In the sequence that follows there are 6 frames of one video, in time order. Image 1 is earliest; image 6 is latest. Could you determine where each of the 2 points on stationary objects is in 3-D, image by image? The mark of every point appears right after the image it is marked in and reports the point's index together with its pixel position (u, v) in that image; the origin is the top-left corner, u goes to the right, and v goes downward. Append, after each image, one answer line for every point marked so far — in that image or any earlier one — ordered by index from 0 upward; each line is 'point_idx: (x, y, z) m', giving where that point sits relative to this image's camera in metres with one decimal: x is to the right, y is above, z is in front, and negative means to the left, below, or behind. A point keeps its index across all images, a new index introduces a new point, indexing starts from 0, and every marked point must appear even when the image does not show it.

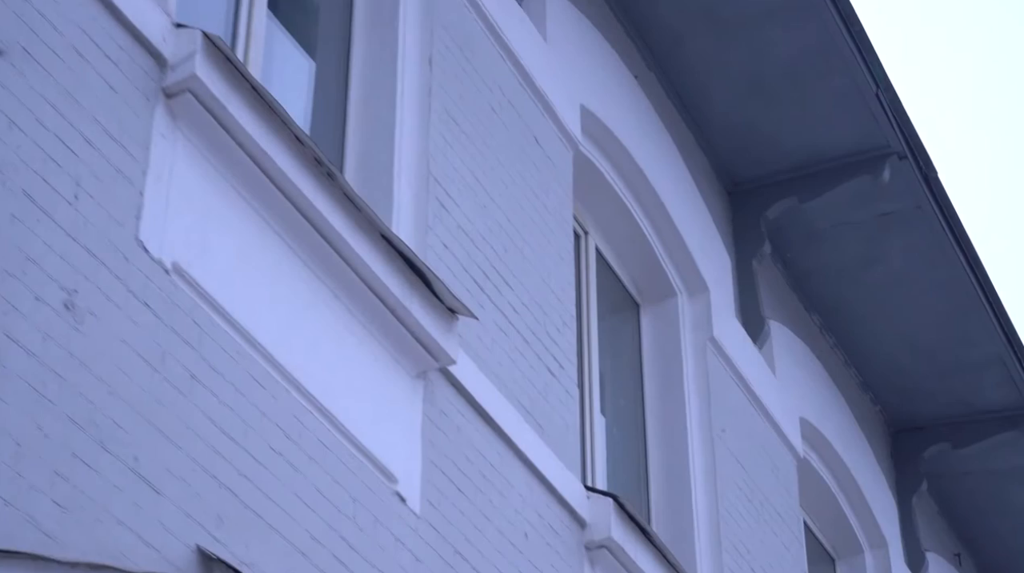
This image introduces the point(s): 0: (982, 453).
0: (+2.3, -0.8, +9.6) m
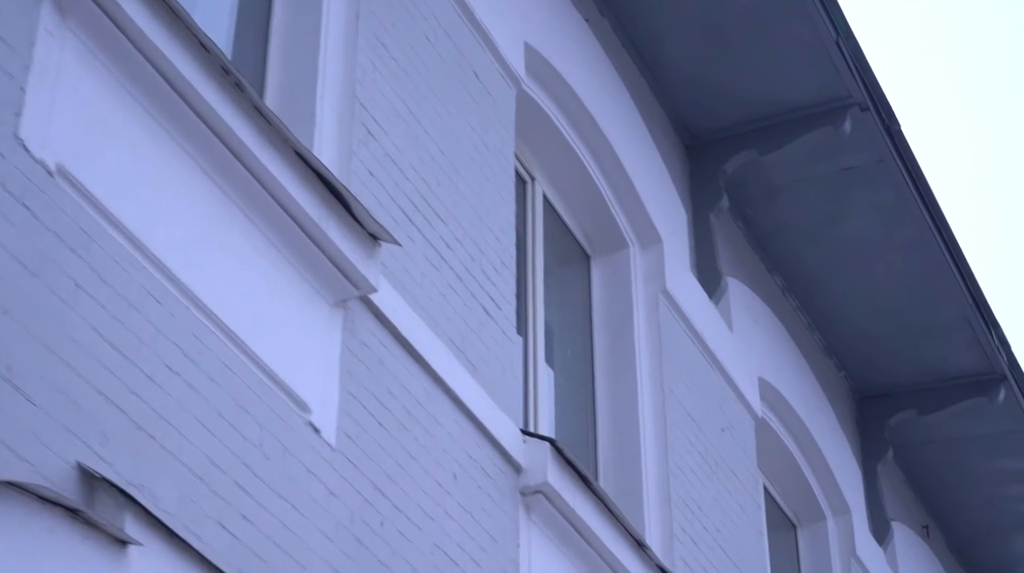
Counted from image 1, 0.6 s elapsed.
0: (+2.1, -0.6, +9.4) m
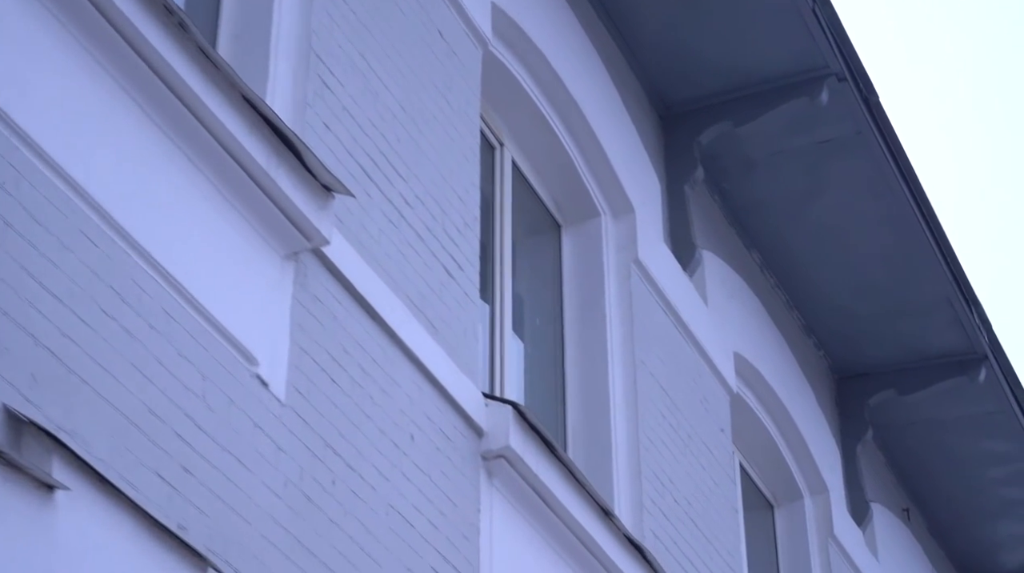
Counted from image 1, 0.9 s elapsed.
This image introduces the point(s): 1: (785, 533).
0: (+1.9, -0.5, +9.3) m
1: (+1.2, -1.1, +8.5) m
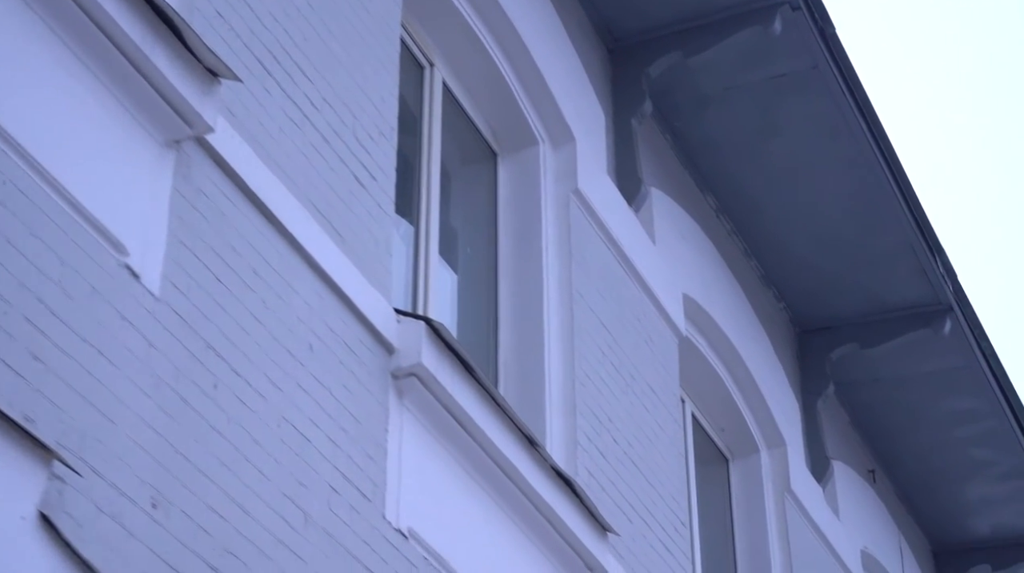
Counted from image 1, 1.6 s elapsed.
0: (+1.7, -0.3, +9.0) m
1: (+0.9, -0.8, +8.2) m
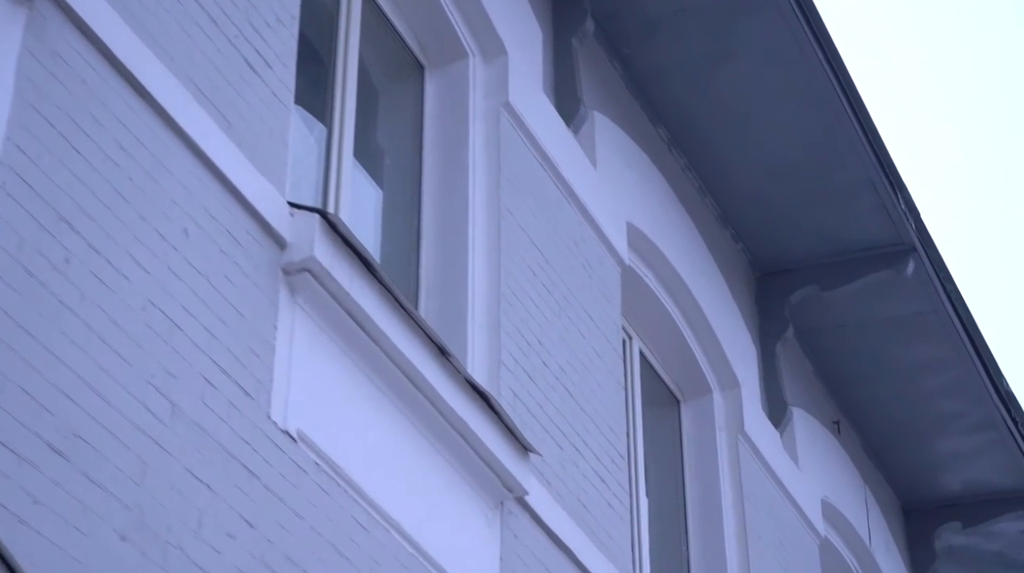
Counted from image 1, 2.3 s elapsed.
0: (+1.5, 0.0, +8.7) m
1: (+0.7, -0.6, +7.9) m
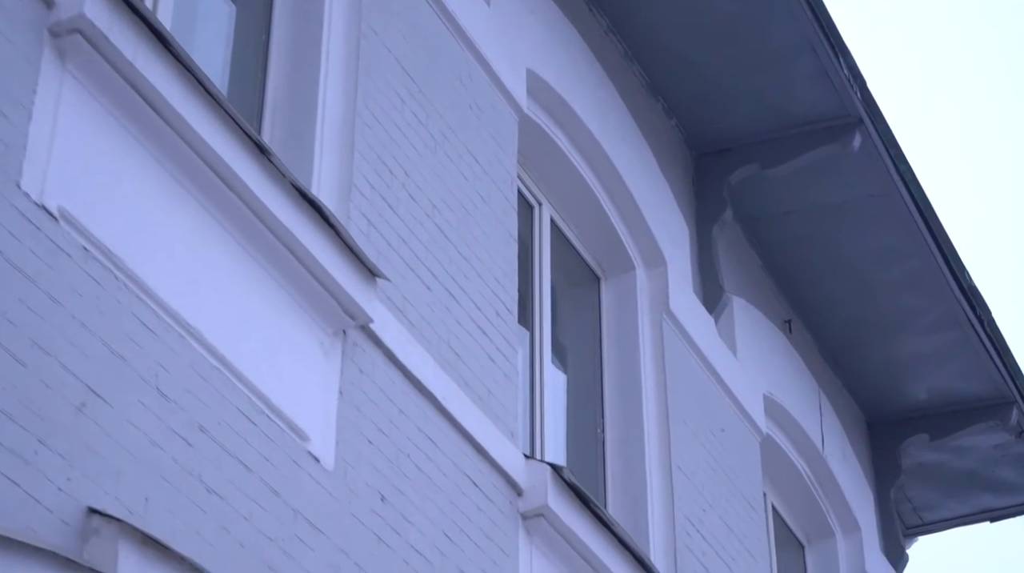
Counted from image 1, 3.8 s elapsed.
0: (+1.2, +0.4, +8.1) m
1: (+0.4, -0.1, +7.3) m
